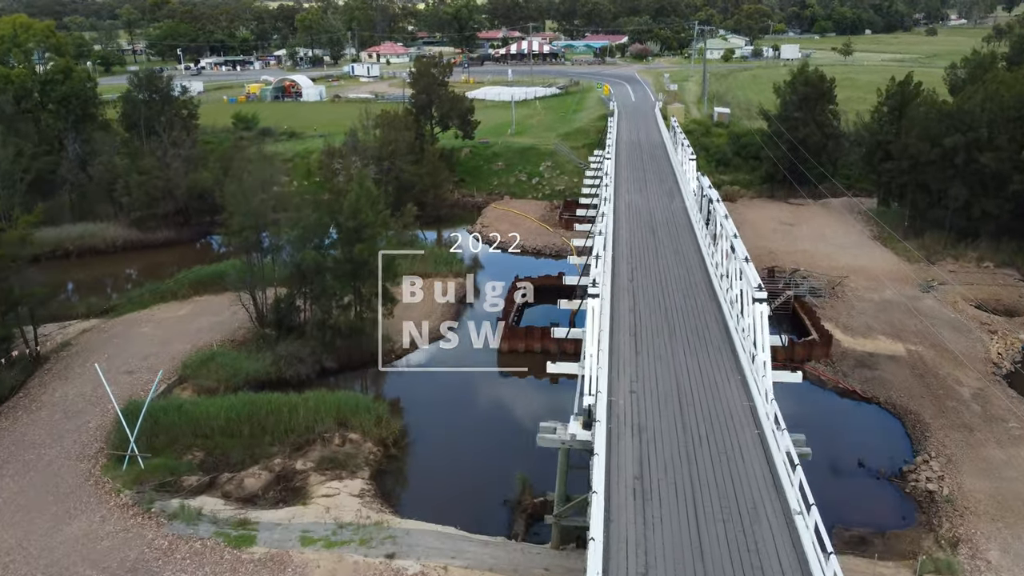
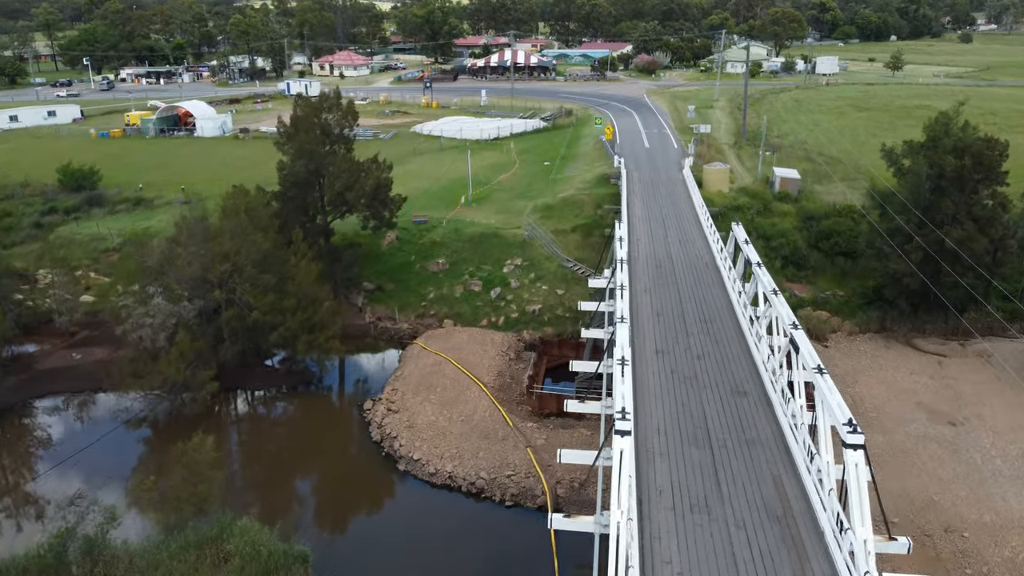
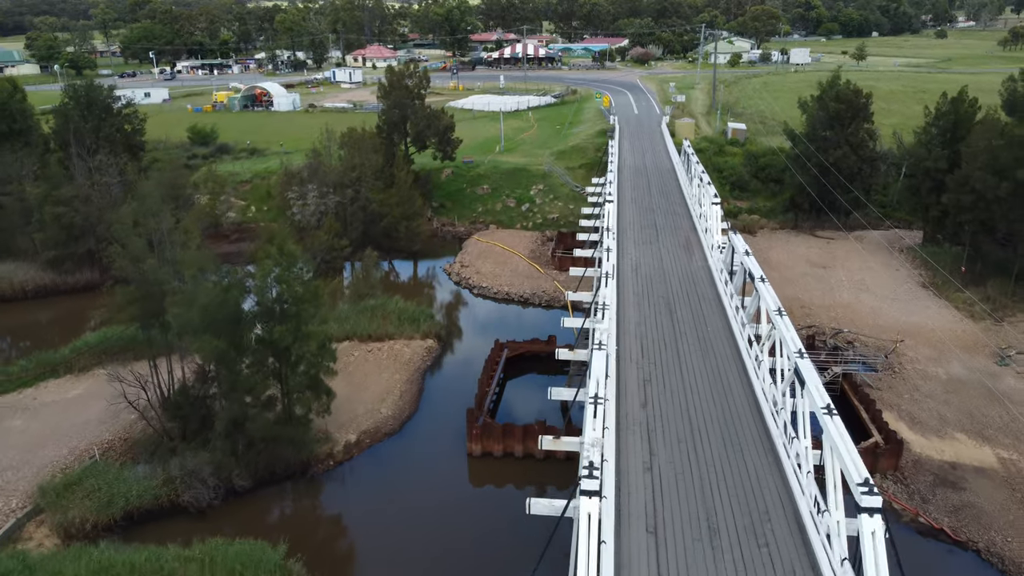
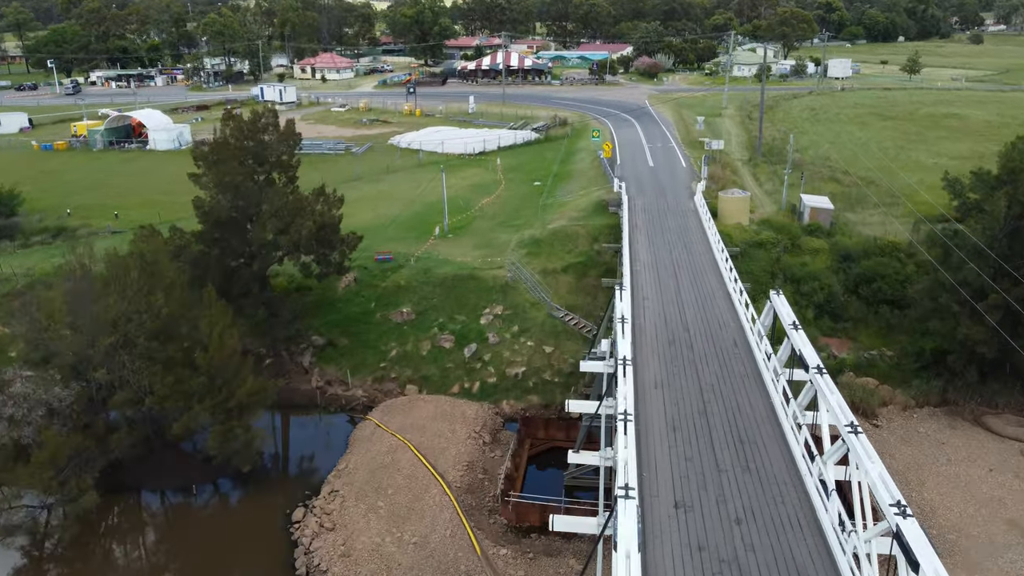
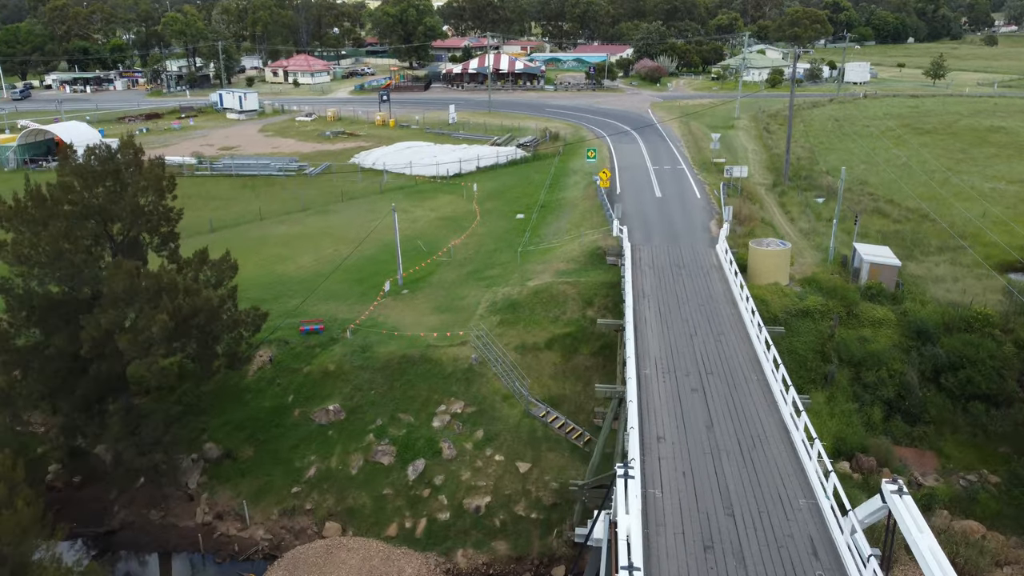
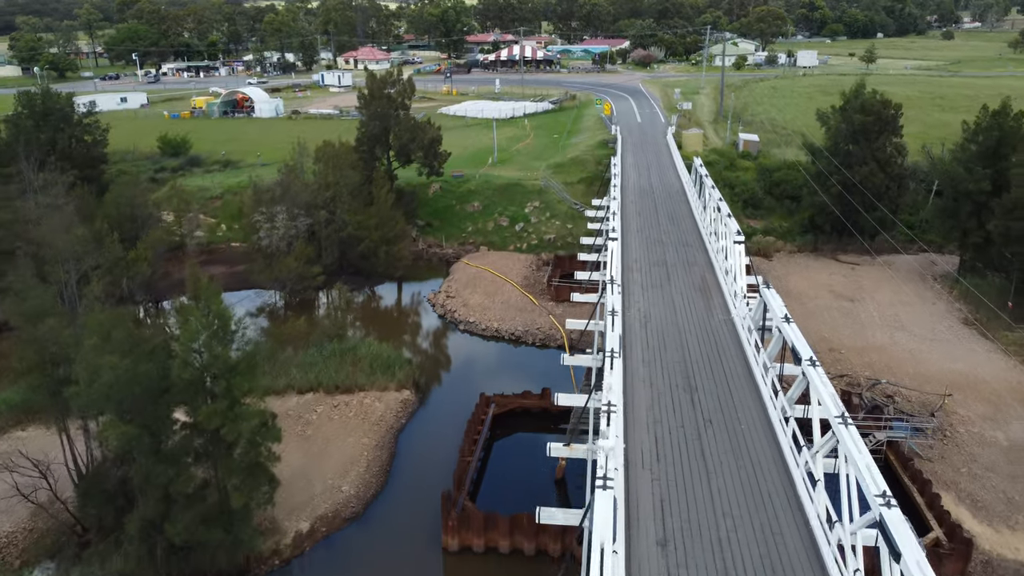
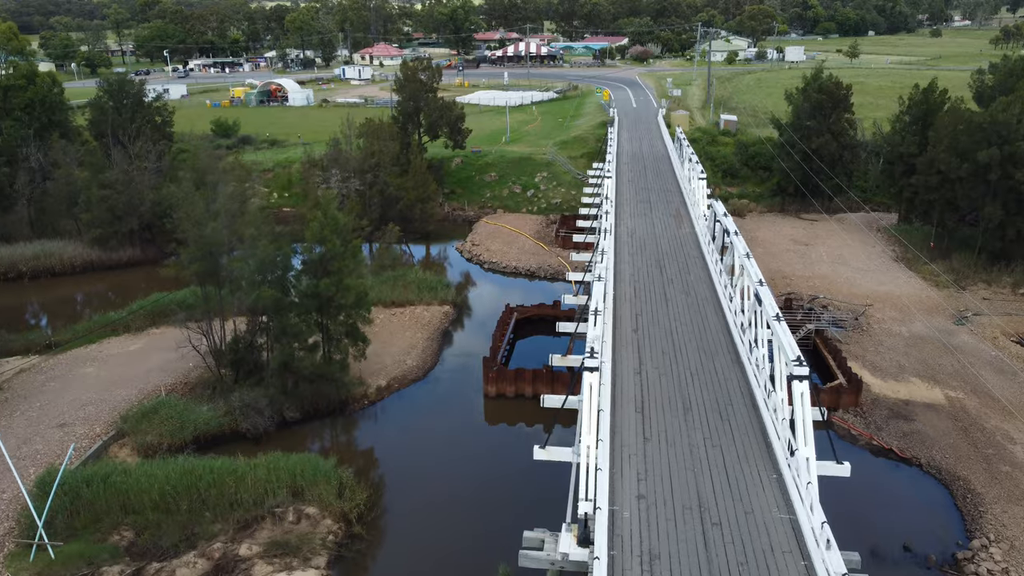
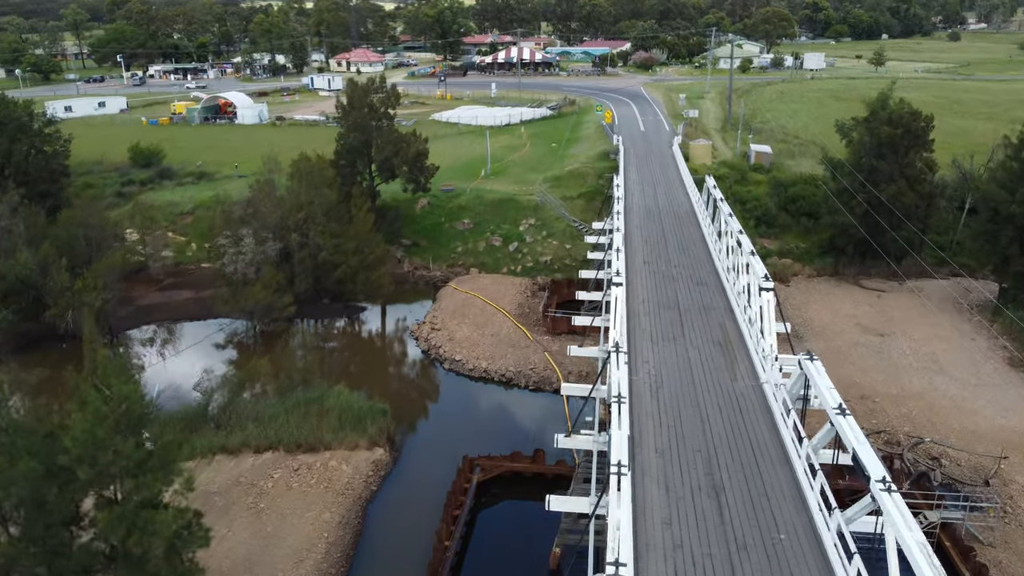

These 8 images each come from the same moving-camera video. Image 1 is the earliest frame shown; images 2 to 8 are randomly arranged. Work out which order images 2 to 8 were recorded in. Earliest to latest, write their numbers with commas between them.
7, 3, 6, 8, 2, 4, 5
